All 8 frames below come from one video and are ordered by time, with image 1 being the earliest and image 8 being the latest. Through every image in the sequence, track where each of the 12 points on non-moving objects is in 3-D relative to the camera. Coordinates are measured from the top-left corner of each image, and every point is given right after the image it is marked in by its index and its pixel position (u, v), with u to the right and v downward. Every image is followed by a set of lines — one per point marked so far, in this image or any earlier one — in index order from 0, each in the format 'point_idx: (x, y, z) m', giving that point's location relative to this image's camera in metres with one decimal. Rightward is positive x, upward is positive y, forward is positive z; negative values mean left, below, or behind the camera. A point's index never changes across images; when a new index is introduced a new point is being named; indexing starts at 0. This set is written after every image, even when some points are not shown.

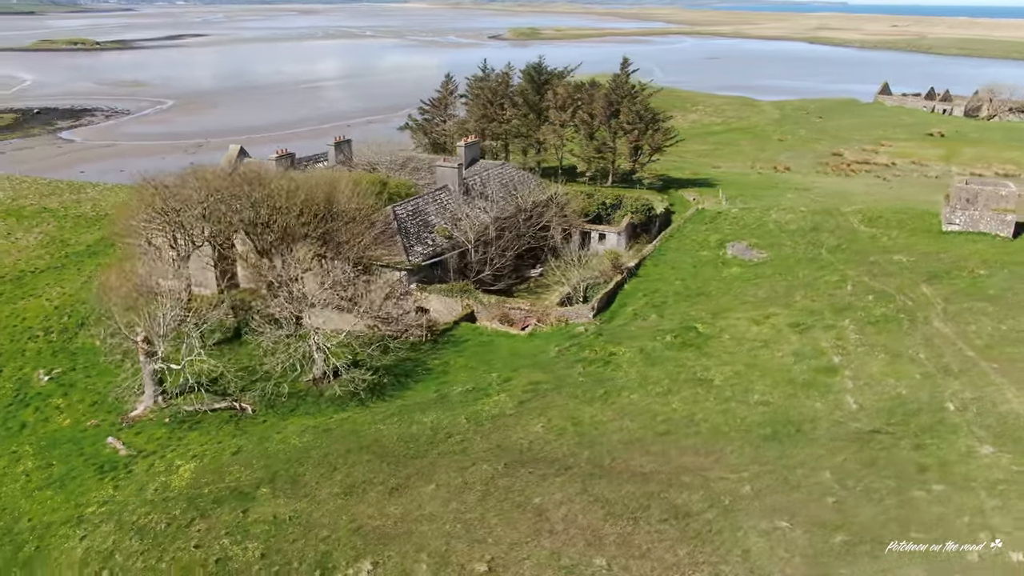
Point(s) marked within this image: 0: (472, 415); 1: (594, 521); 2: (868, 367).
0: (-1.0, -3.2, +19.5) m
1: (+1.6, -4.5, +14.7) m
2: (+9.1, -2.1, +19.6) m
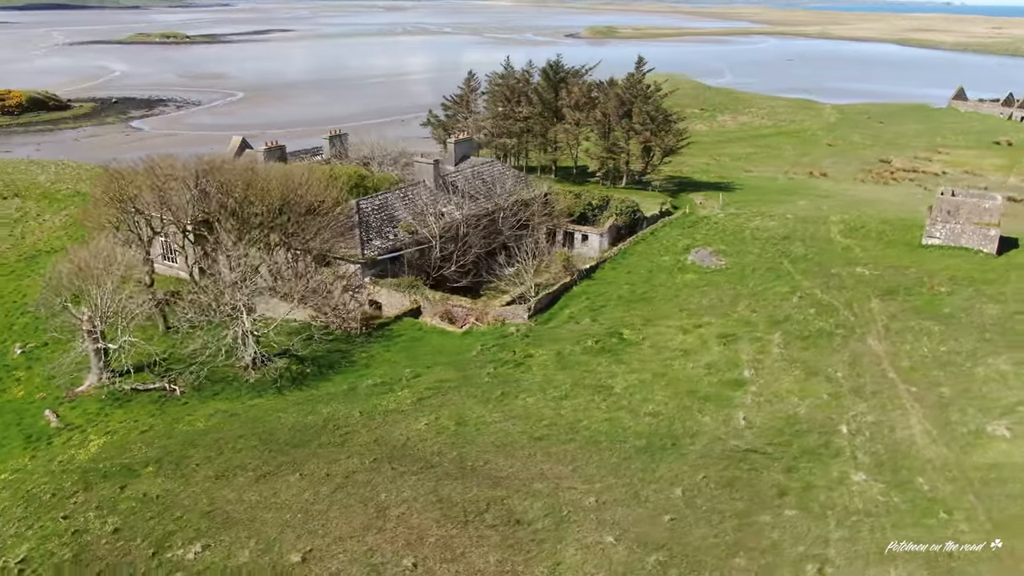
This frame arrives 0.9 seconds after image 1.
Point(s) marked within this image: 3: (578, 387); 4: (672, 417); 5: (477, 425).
0: (-3.7, -3.1, +19.6) m
1: (-1.7, -4.5, +14.6) m
2: (+6.4, -2.4, +18.7) m
3: (+1.7, -2.5, +19.4) m
4: (+3.7, -3.0, +17.8) m
5: (-0.8, -3.3, +18.1) m
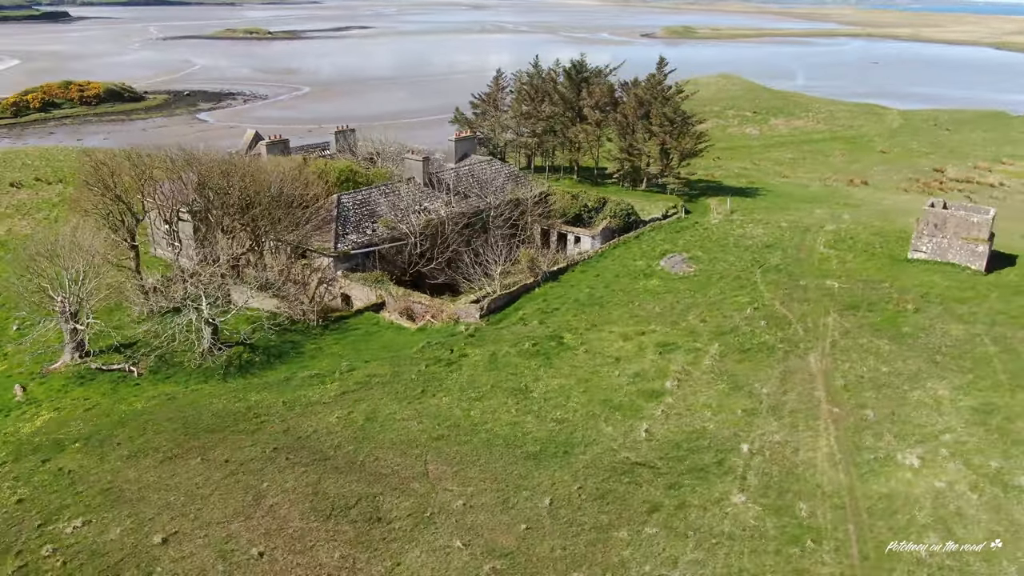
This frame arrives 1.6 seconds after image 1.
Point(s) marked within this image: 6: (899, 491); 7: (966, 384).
0: (-5.7, -2.9, +19.9) m
1: (-4.2, -4.3, +14.8) m
2: (+4.2, -2.6, +18.0) m
3: (-0.3, -2.6, +19.2) m
4: (+1.5, -3.1, +17.4) m
5: (-3.0, -3.2, +18.1) m
6: (+7.2, -3.8, +14.3) m
7: (+10.5, -2.2, +17.8) m
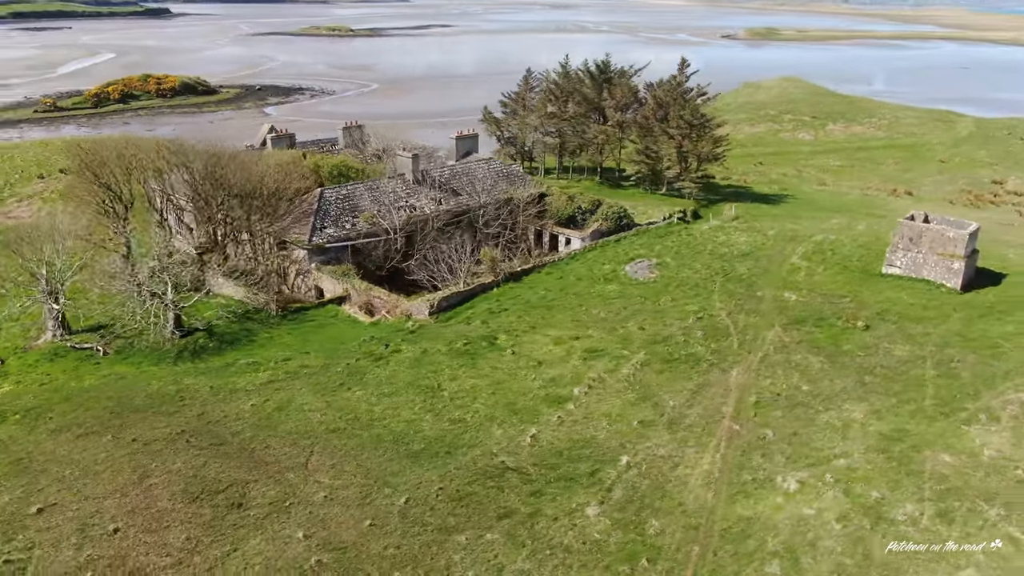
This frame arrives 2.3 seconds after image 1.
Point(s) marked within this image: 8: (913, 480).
0: (-7.8, -2.6, +20.5) m
1: (-6.9, -4.1, +15.3) m
2: (+1.9, -2.7, +17.6) m
3: (-2.5, -2.5, +19.3) m
4: (-0.9, -3.1, +17.3) m
5: (-5.3, -3.0, +18.5) m
6: (+4.4, -4.0, +13.6) m
7: (+8.1, -2.6, +16.7) m
8: (+7.5, -3.6, +14.3) m
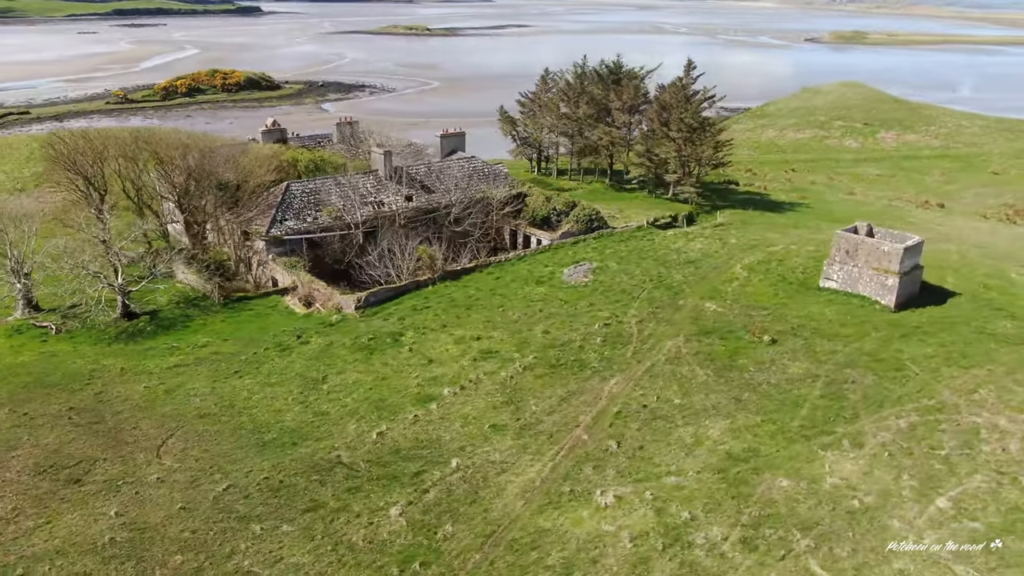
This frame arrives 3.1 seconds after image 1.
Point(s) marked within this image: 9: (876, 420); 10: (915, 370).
0: (-10.6, -2.2, +21.3) m
1: (-10.3, -3.7, +16.0) m
2: (-1.2, -2.7, +17.4) m
3: (-5.4, -2.3, +19.5) m
4: (-4.1, -3.0, +17.4) m
5: (-8.3, -2.7, +19.0) m
6: (+0.8, -4.1, +13.2) m
7: (+4.9, -2.9, +15.9) m
8: (+3.9, -3.8, +13.6) m
9: (+7.6, -2.8, +16.1) m
10: (+9.4, -1.9, +18.0) m
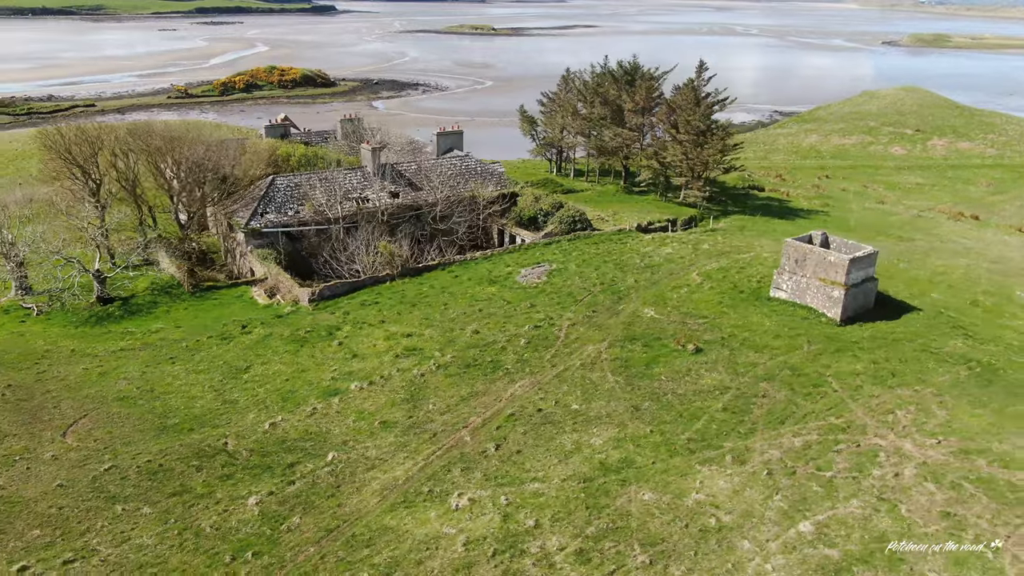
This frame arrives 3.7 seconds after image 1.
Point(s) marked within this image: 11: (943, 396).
0: (-12.4, -1.8, +22.2) m
1: (-12.7, -3.3, +16.9) m
2: (-3.5, -2.6, +17.5) m
3: (-7.5, -2.1, +20.0) m
4: (-6.4, -2.8, +17.7) m
5: (-10.4, -2.3, +19.8) m
6: (-1.9, -4.1, +13.1) m
7: (+2.4, -3.0, +15.5) m
8: (+1.3, -3.9, +13.3) m
9: (+5.2, -3.0, +15.4) m
10: (+7.2, -2.2, +17.1) m
11: (+9.5, -2.4, +16.9) m
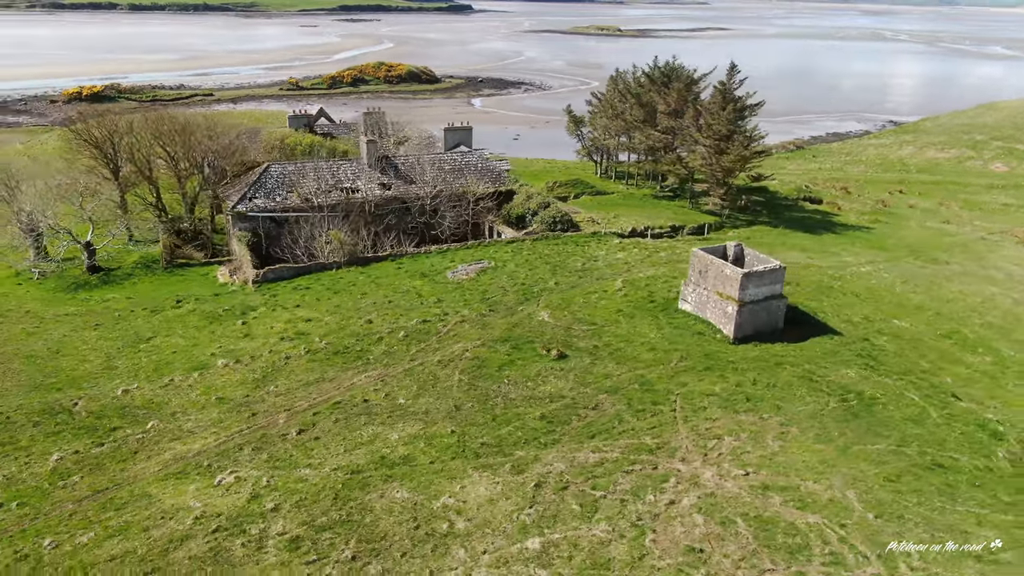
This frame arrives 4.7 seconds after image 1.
0: (-15.0, -0.7, +24.4) m
1: (-16.3, -2.2, +19.2) m
2: (-7.1, -2.1, +18.3) m
3: (-10.5, -1.4, +21.4) m
4: (-9.9, -2.1, +19.0) m
5: (-13.5, -1.4, +21.6) m
6: (-6.3, -3.7, +13.7) m
7: (-1.6, -2.9, +15.3) m
8: (-3.2, -3.7, +13.3) m
9: (+1.1, -3.1, +14.7) m
10: (+3.4, -2.5, +16.1) m
11: (+5.6, -2.8, +15.5) m
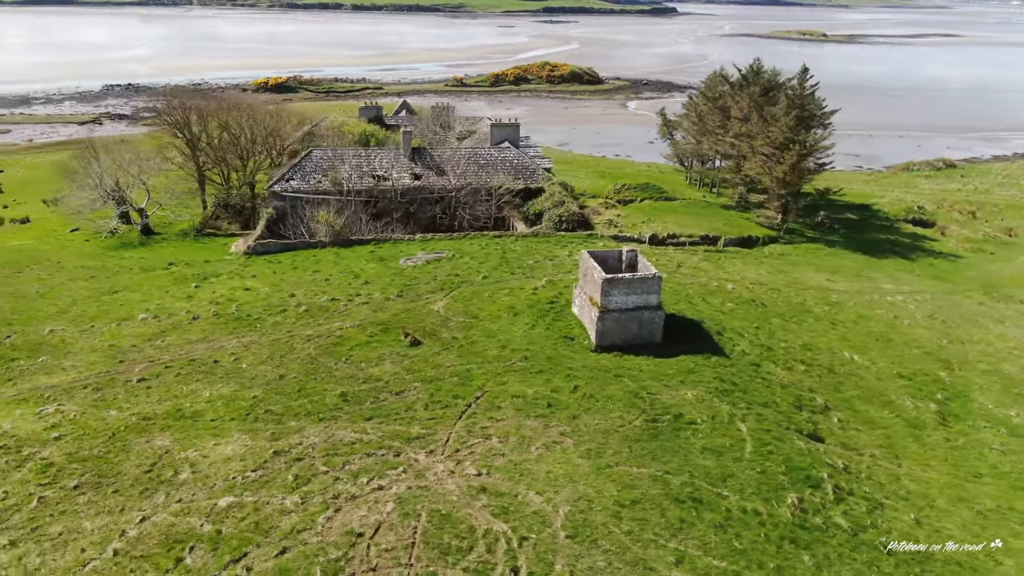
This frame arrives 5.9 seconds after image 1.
0: (-16.3, +1.0, +28.5) m
1: (-19.0, -0.3, +23.8) m
2: (-10.3, -1.1, +20.6) m
3: (-12.8, 0.0, +24.5) m
4: (-12.9, -0.8, +22.0) m
5: (-15.6, +0.2, +25.5) m
6: (-10.9, -2.7, +16.1) m
7: (-5.9, -2.3, +16.4) m
8: (-8.0, -3.0, +14.9) m
9: (-3.5, -2.8, +15.2) m
10: (-0.8, -2.4, +16.0) m
11: (+1.1, -2.9, +14.8) m
